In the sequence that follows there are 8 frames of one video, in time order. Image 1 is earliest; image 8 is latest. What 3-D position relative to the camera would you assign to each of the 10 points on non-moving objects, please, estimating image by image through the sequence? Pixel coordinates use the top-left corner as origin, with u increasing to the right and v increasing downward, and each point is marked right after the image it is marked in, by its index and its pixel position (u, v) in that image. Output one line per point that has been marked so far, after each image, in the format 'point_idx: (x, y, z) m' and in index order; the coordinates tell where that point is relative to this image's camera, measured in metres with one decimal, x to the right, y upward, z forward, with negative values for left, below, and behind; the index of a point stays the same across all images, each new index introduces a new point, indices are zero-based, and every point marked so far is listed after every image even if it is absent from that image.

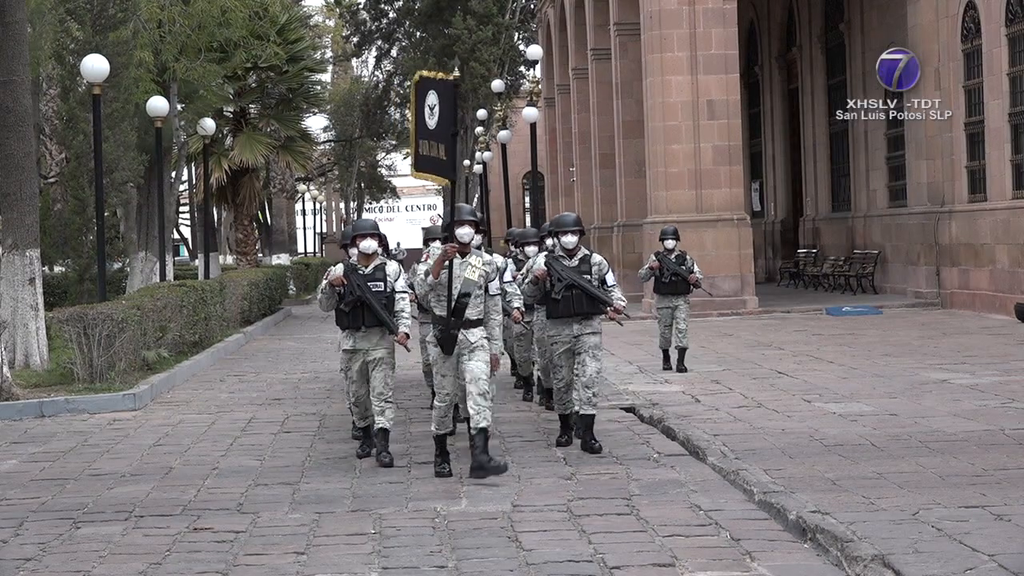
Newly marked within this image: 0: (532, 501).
0: (0.0, -1.6, +9.1) m
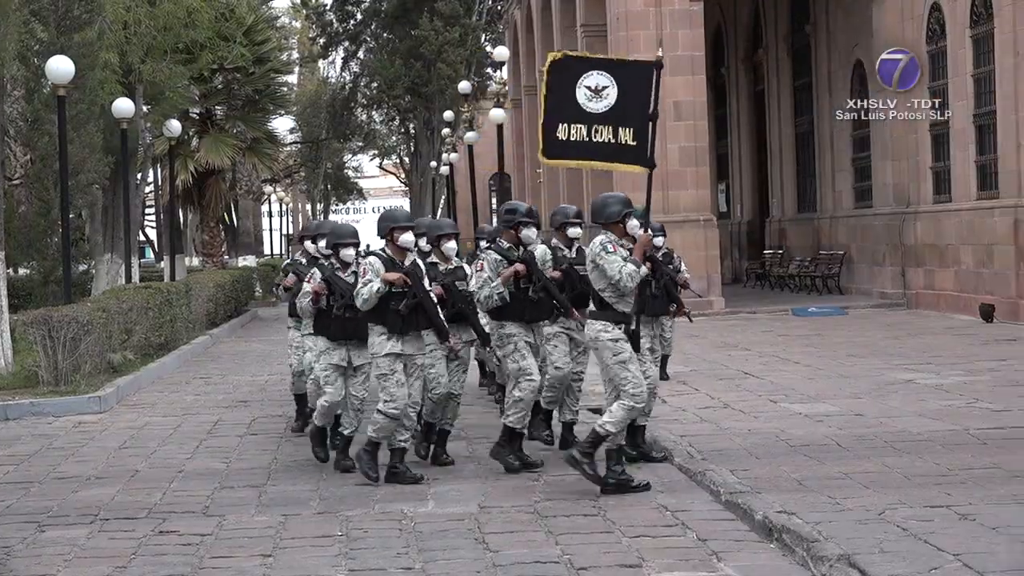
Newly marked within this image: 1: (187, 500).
0: (-0.1, -1.6, +9.0) m
1: (-2.4, -1.6, +8.9) m
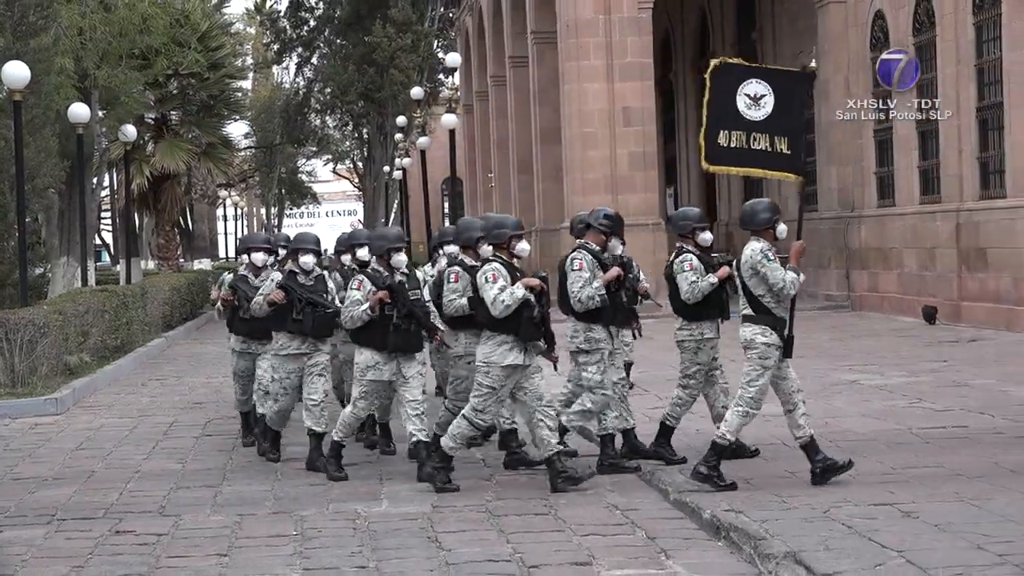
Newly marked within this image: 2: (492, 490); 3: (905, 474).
0: (-0.5, -1.6, +9.2) m
1: (-2.8, -1.6, +9.0) m
2: (-0.2, -1.6, +9.6) m
3: (+2.9, -1.4, +9.2) m
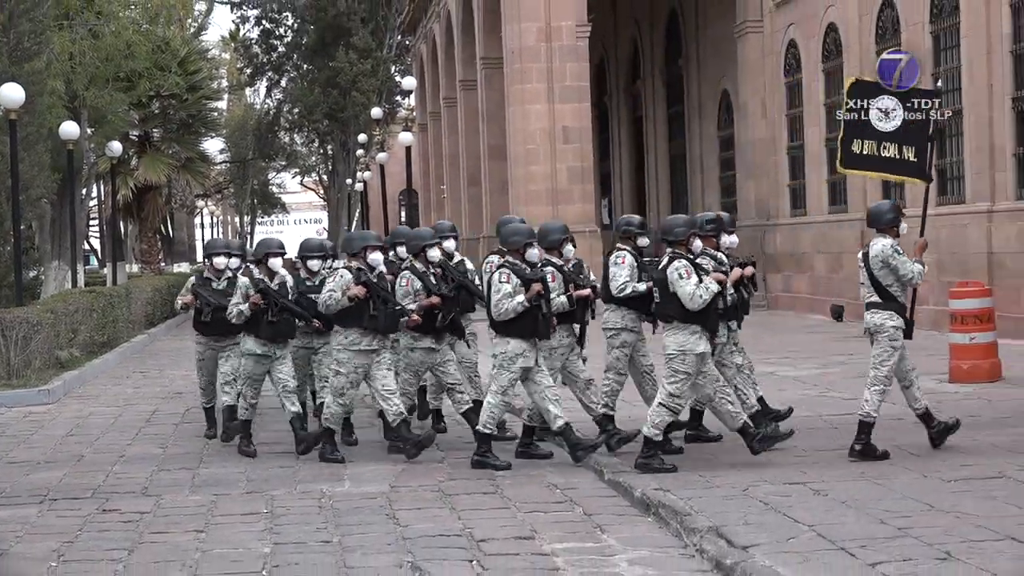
0: (-0.9, -1.6, +10.0) m
1: (-3.2, -1.6, +9.8) m
2: (-0.6, -1.6, +10.4) m
3: (+2.5, -1.4, +10.1) m
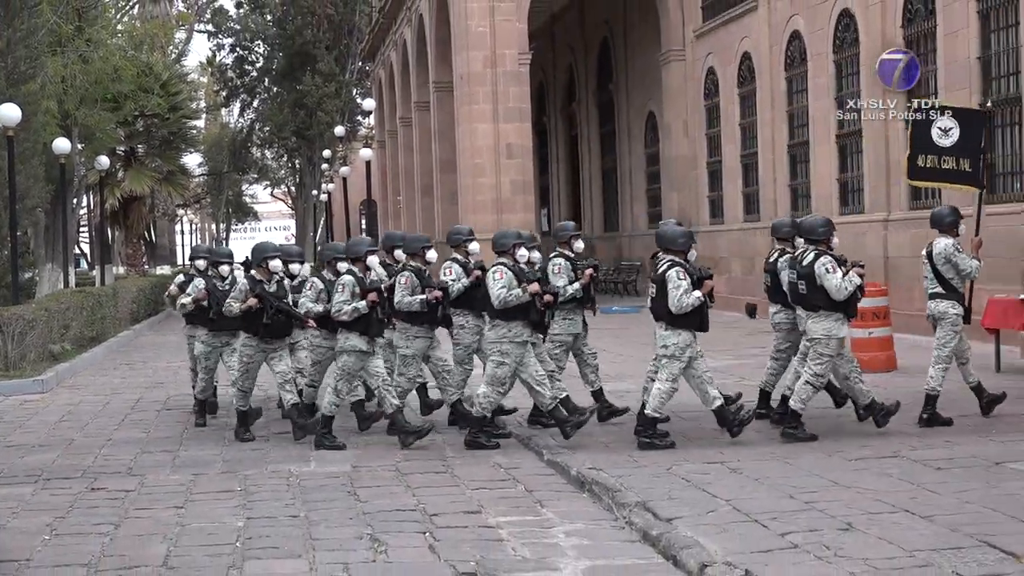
0: (-1.3, -1.6, +11.0) m
1: (-3.6, -1.6, +10.8) m
2: (-1.0, -1.6, +11.5) m
3: (+2.1, -1.4, +11.2) m
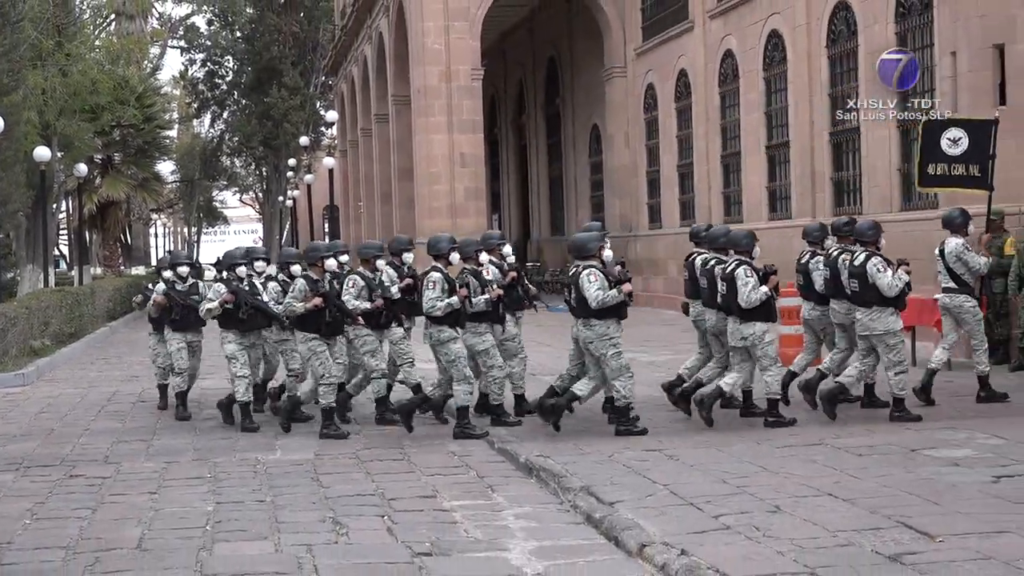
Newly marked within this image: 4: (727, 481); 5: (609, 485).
0: (-1.8, -1.6, +11.7) m
1: (-4.0, -1.6, +11.4) m
2: (-1.5, -1.6, +12.2) m
3: (+1.6, -1.4, +11.9) m
4: (+1.9, -1.7, +10.6) m
5: (+0.8, -1.7, +10.5) m
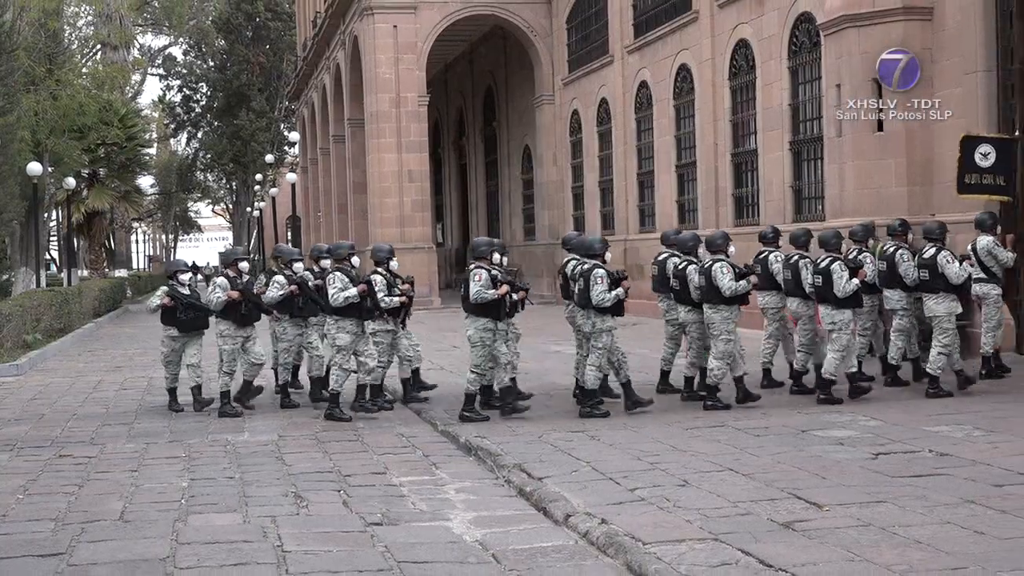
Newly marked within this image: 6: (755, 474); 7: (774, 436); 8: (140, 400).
0: (-2.4, -1.6, +13.1) m
1: (-4.7, -1.6, +12.7) m
2: (-2.2, -1.6, +13.5) m
3: (+1.0, -1.5, +13.4) m
4: (+1.3, -1.7, +12.1) m
5: (+0.3, -1.7, +11.9) m
6: (+2.3, -1.8, +11.6) m
7: (+2.8, -1.6, +12.7) m
8: (-4.7, -1.4, +15.2) m
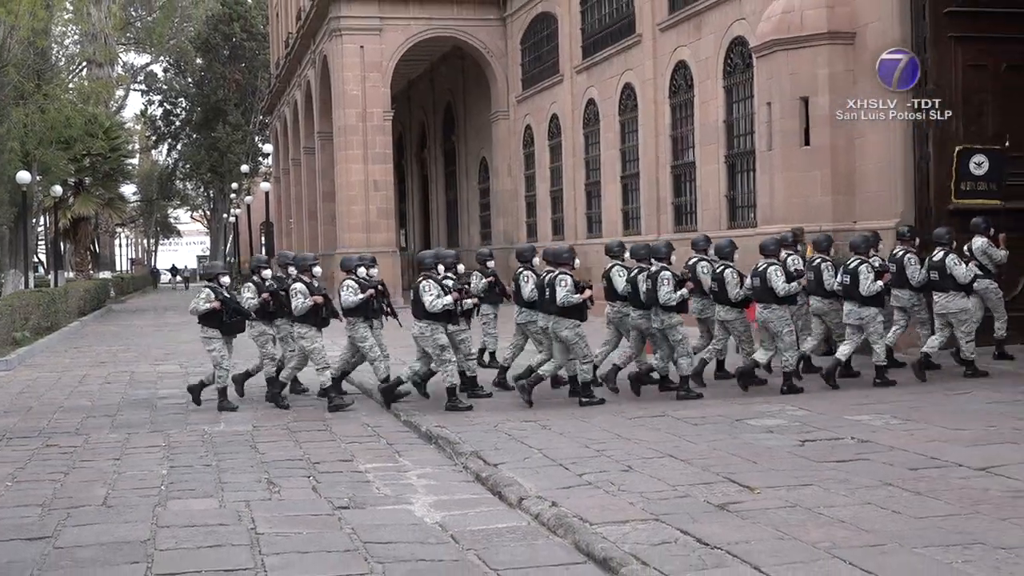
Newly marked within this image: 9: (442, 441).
0: (-2.9, -1.6, +14.0) m
1: (-5.1, -1.6, +13.5) m
2: (-2.7, -1.6, +14.4) m
3: (+0.5, -1.5, +14.5) m
4: (+0.8, -1.7, +13.1) m
5: (-0.2, -1.7, +12.9) m
6: (+1.9, -1.8, +12.7) m
7: (+2.3, -1.6, +13.8) m
8: (-5.3, -1.4, +16.0) m
9: (-0.8, -1.7, +13.2) m
